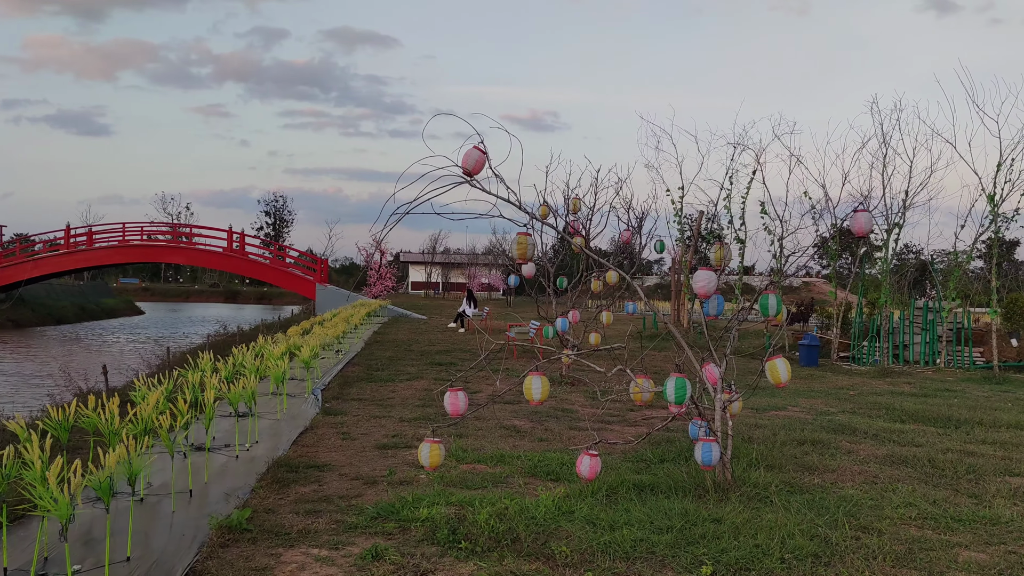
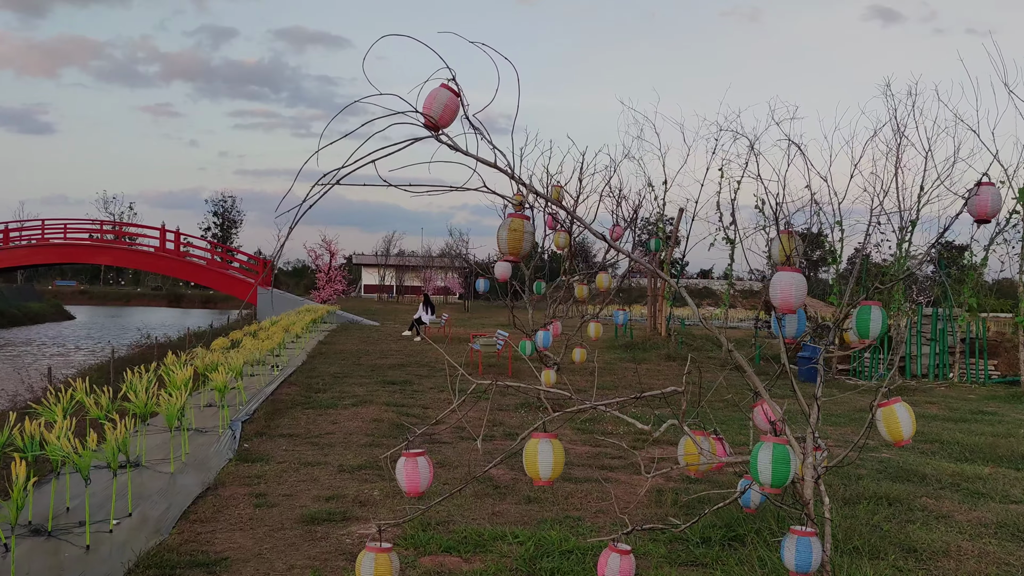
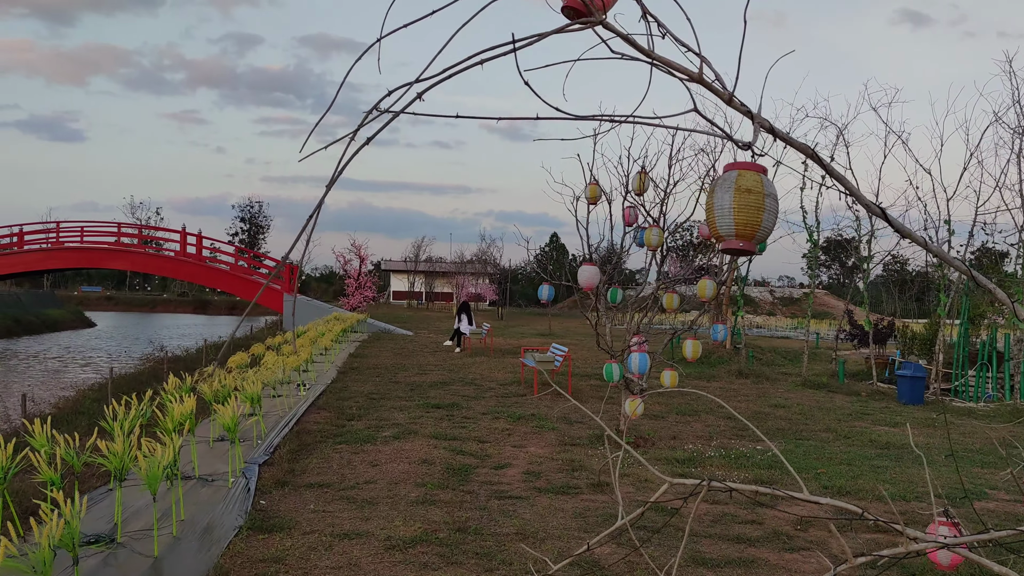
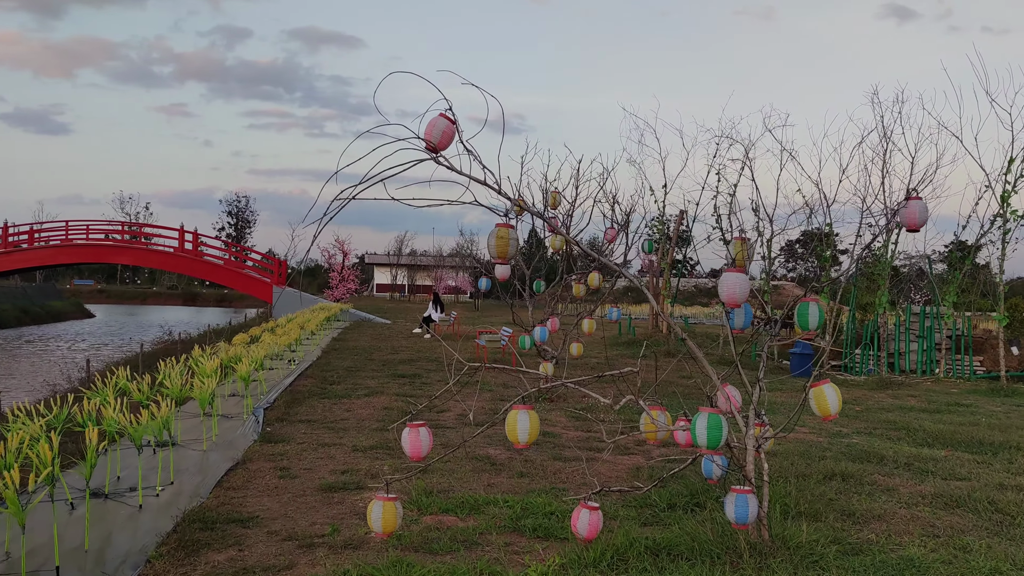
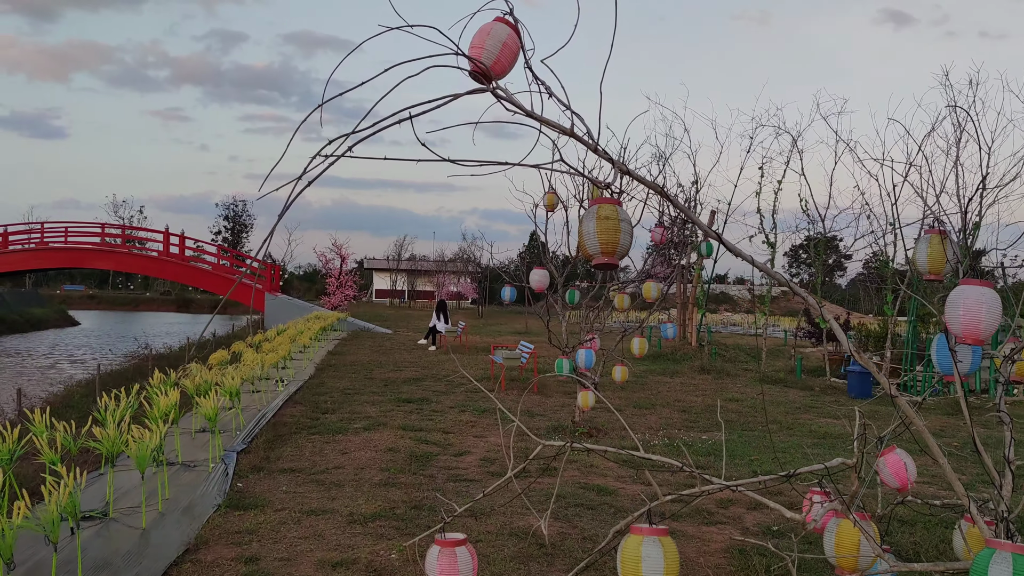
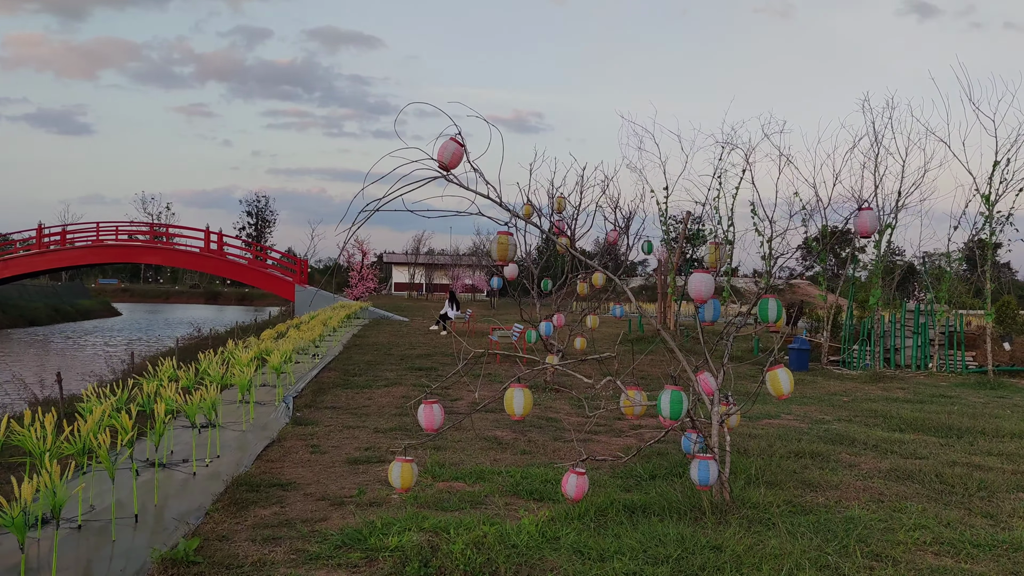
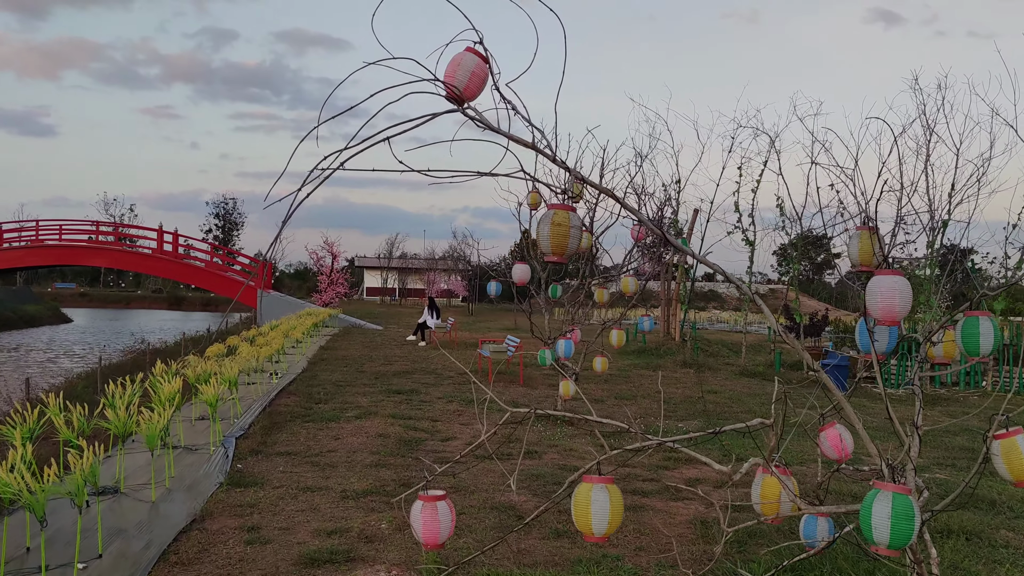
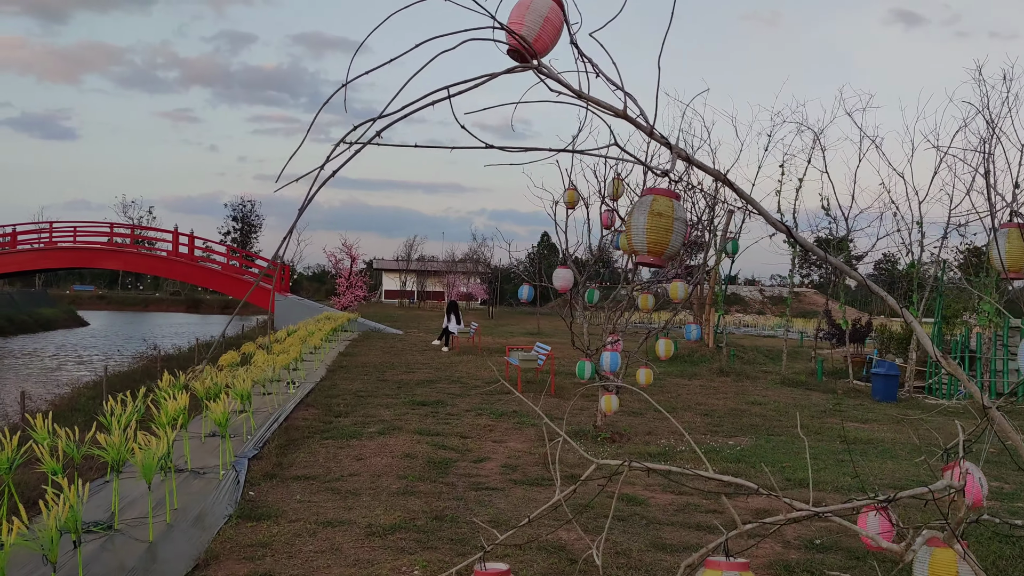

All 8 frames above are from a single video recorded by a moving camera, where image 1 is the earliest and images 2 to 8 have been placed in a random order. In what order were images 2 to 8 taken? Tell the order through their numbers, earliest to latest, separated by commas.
6, 4, 2, 7, 5, 8, 3
